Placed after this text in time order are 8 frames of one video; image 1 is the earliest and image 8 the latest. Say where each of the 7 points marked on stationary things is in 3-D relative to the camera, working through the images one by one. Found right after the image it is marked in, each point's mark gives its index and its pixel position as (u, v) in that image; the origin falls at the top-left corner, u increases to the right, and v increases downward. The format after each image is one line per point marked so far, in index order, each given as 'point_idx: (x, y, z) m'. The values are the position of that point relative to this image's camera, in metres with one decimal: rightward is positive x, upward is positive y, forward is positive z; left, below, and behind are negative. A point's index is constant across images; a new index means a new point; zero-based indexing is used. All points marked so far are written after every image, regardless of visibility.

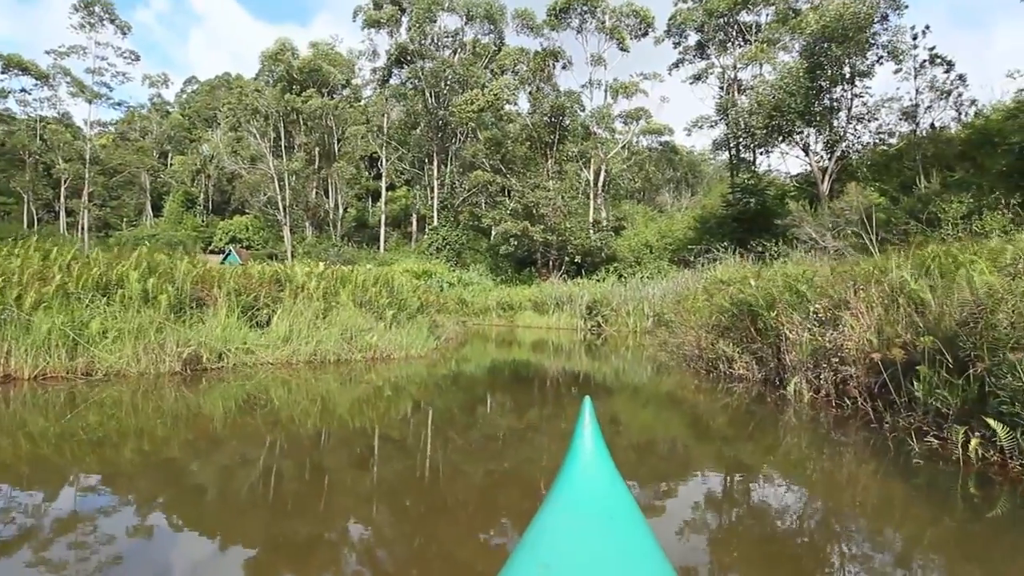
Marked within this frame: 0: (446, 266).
0: (-1.9, +0.6, +18.4) m
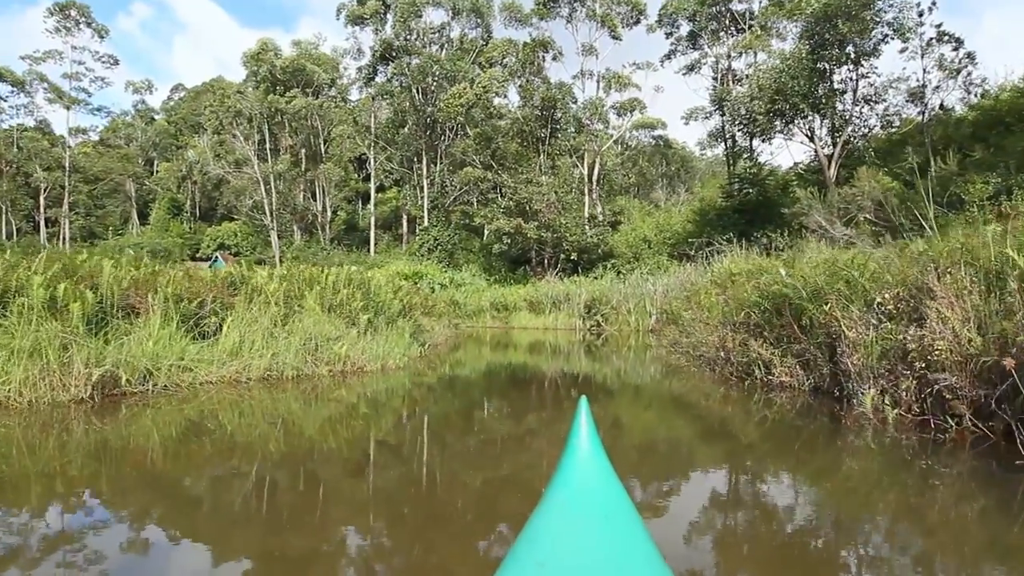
0: (-2.1, +0.6, +17.9) m
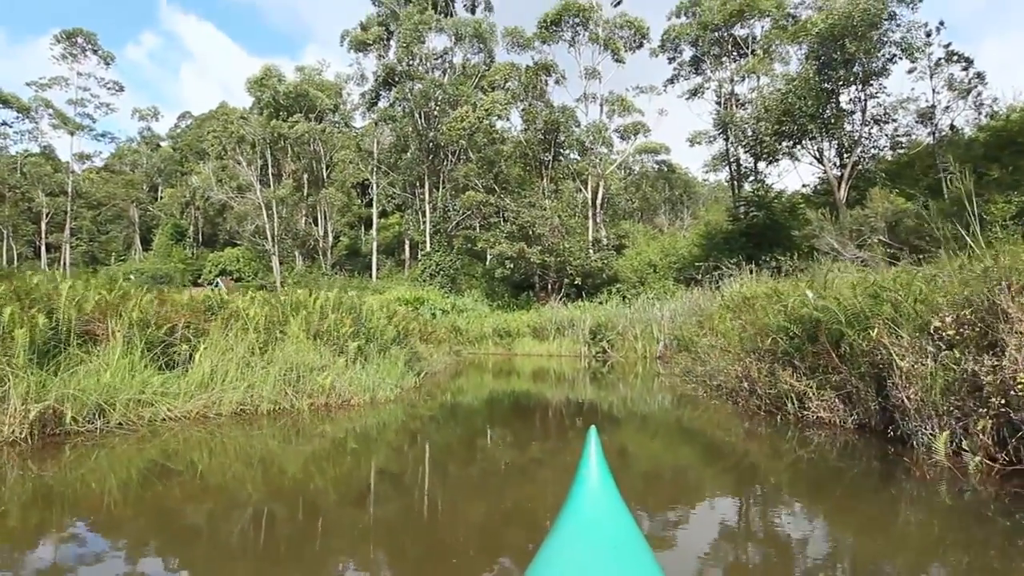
0: (-2.0, -0.1, +17.6) m
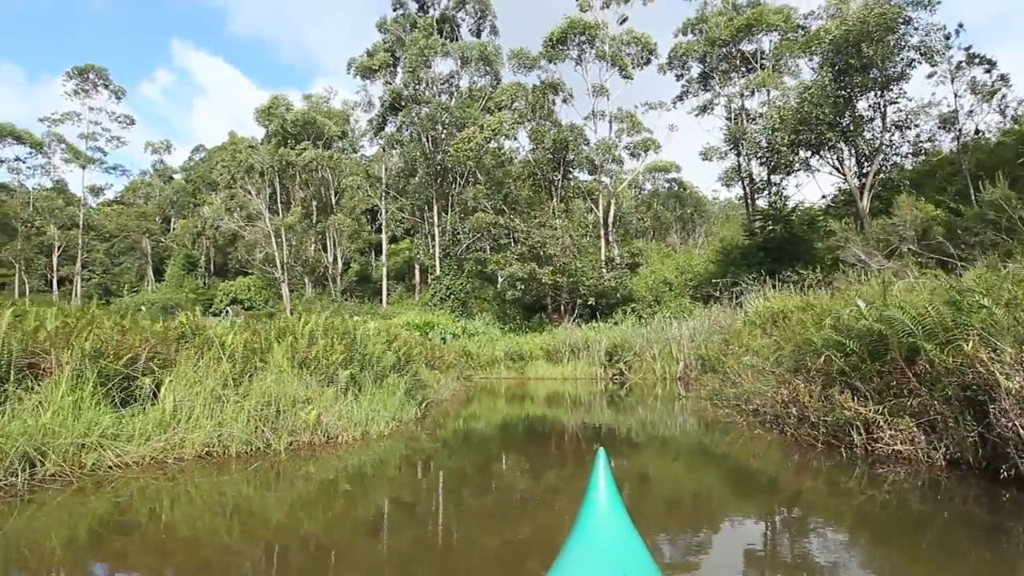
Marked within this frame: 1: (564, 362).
0: (-1.7, -0.8, +17.3) m
1: (+1.0, -1.5, +12.7) m
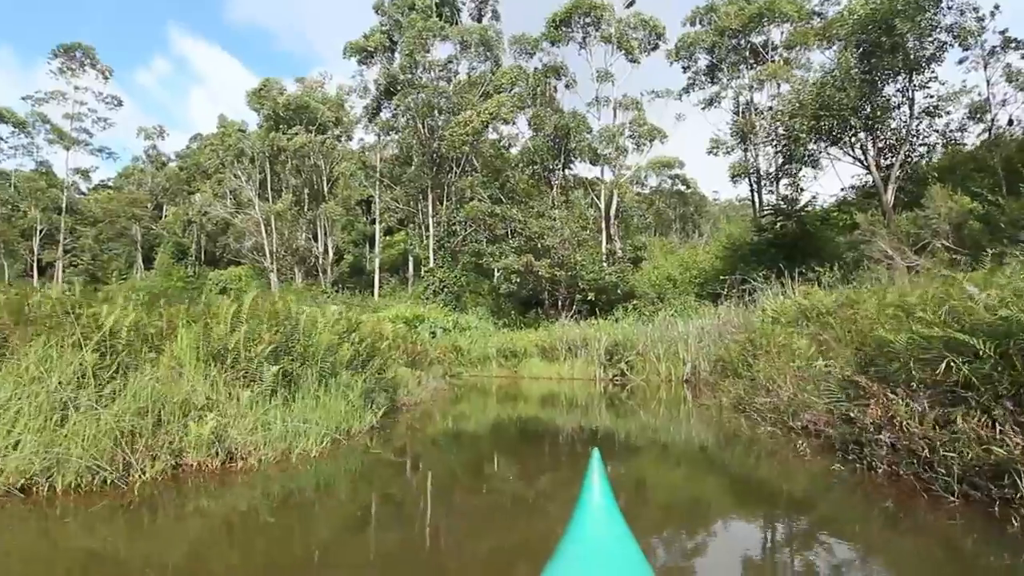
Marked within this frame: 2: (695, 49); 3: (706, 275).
0: (-1.8, -0.6, +16.5) m
1: (+0.9, -1.4, +12.0) m
2: (+5.7, +7.4, +19.8) m
3: (+4.9, +0.3, +16.1) m
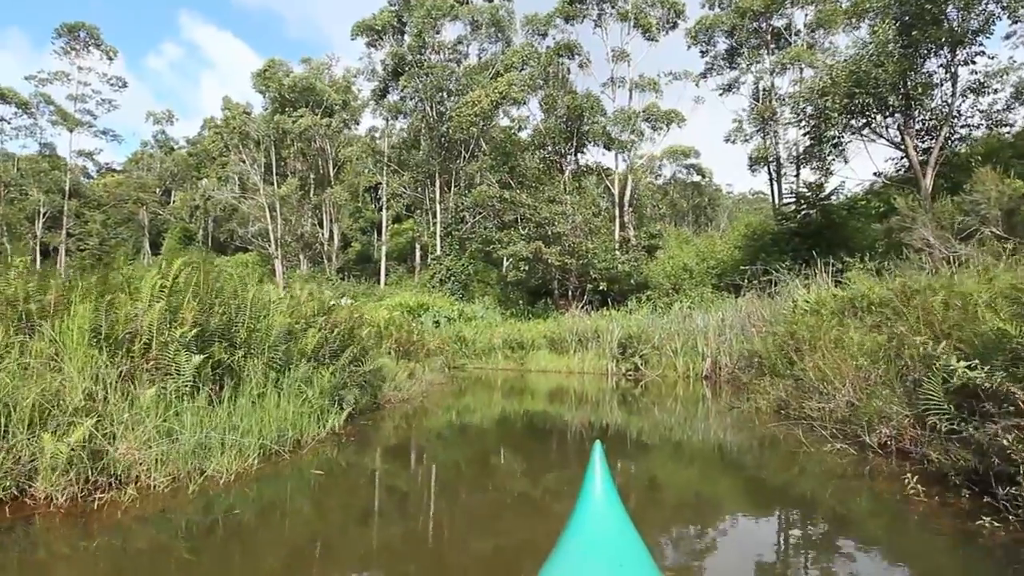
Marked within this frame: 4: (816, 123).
0: (-1.6, -0.3, +16.0) m
1: (+1.0, -1.2, +11.4) m
2: (+6.0, +7.6, +19.1) m
3: (+5.1, +0.5, +15.5) m
4: (+5.0, +2.7, +10.6) m
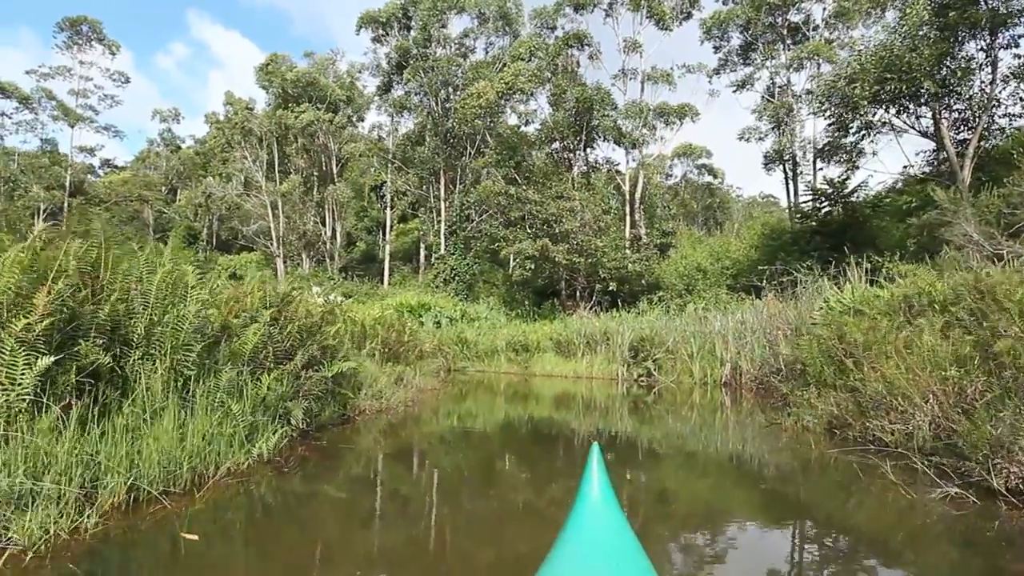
0: (-1.4, -0.3, +15.5) m
1: (+1.1, -1.2, +10.9) m
2: (+6.3, +7.6, +18.5) m
3: (+5.2, +0.5, +14.9) m
4: (+5.1, +2.7, +10.0) m
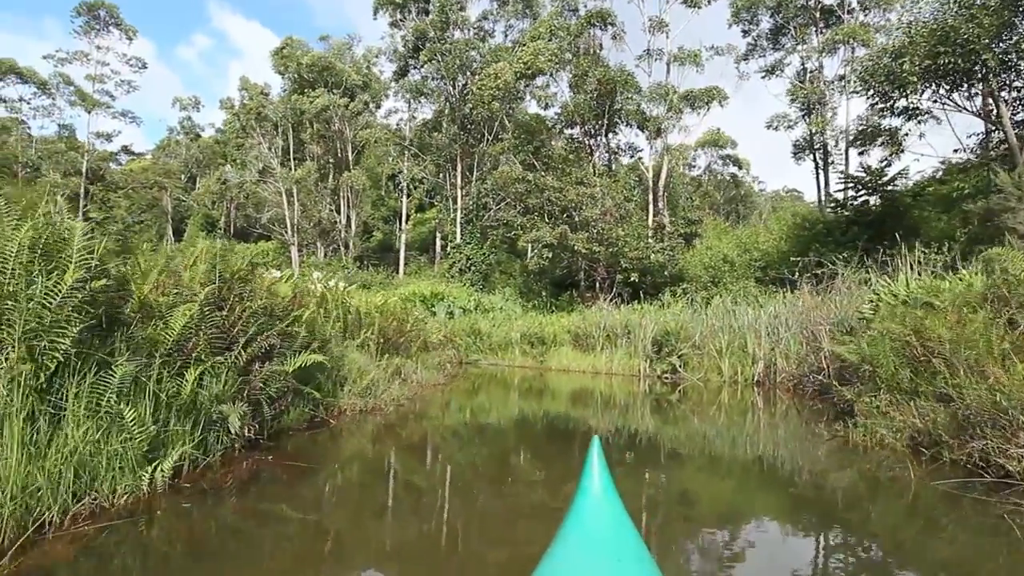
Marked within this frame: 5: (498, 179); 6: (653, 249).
0: (-1.1, -0.1, +15.0) m
1: (+1.4, -1.0, +10.3) m
2: (+6.8, +7.8, +17.7) m
3: (+5.6, +0.6, +14.2) m
4: (+5.4, +2.8, +9.4) m
5: (-0.3, +2.6, +15.8) m
6: (+3.0, +0.8, +13.9) m
